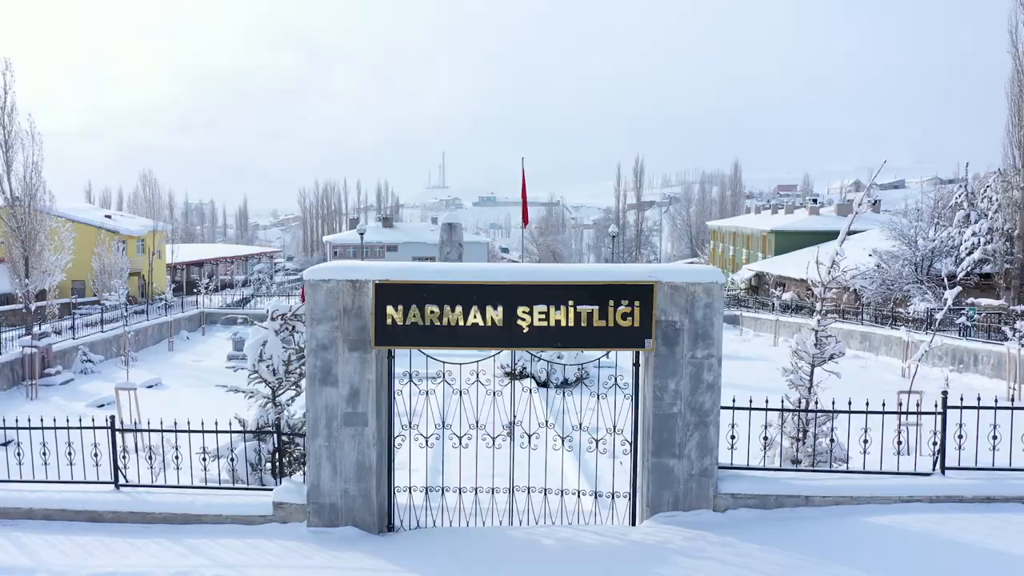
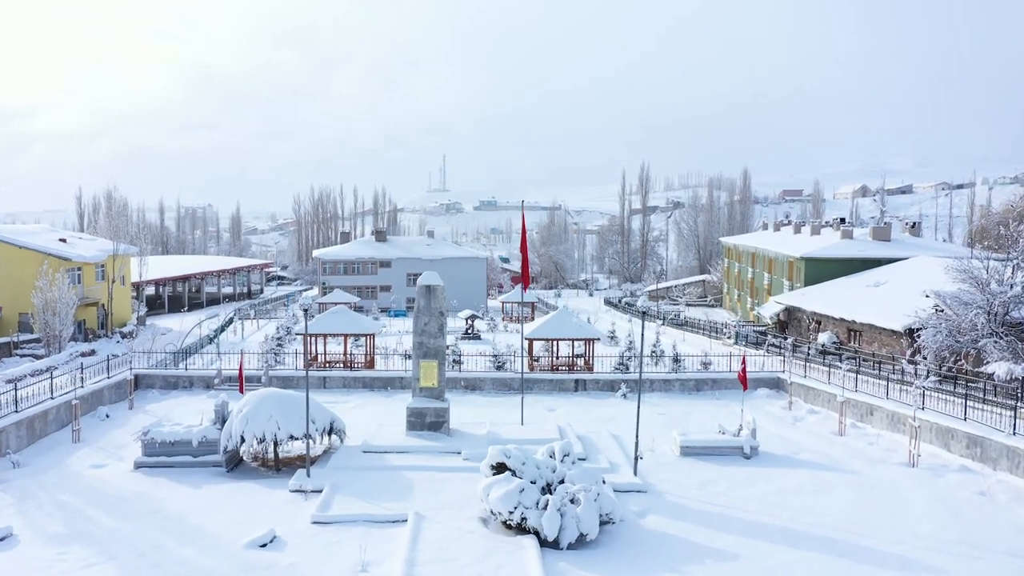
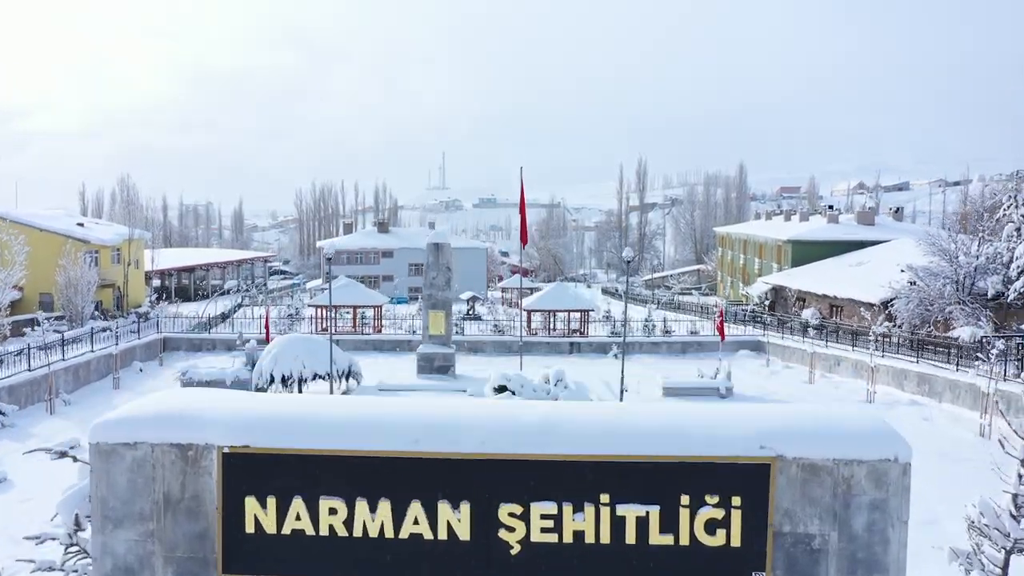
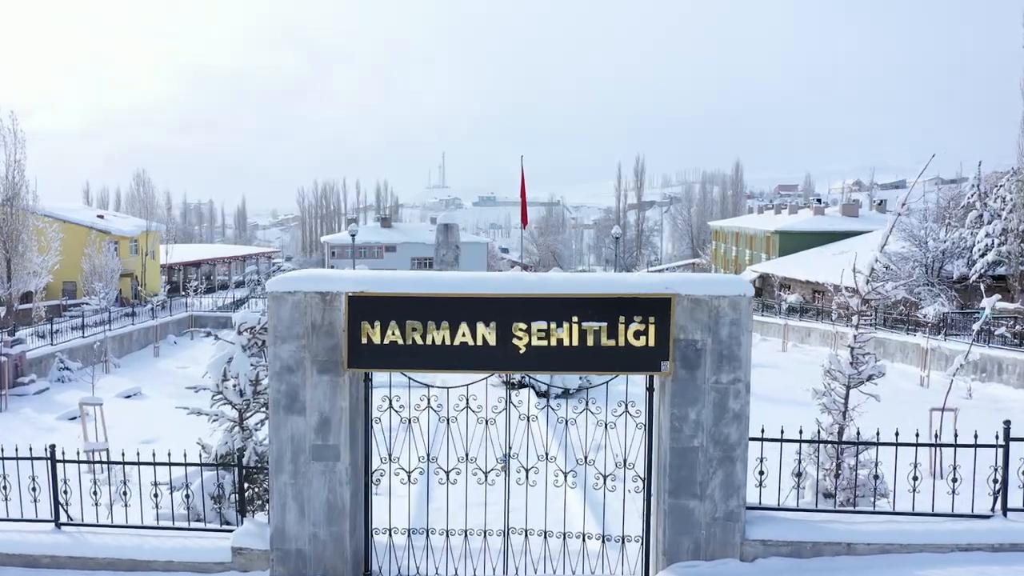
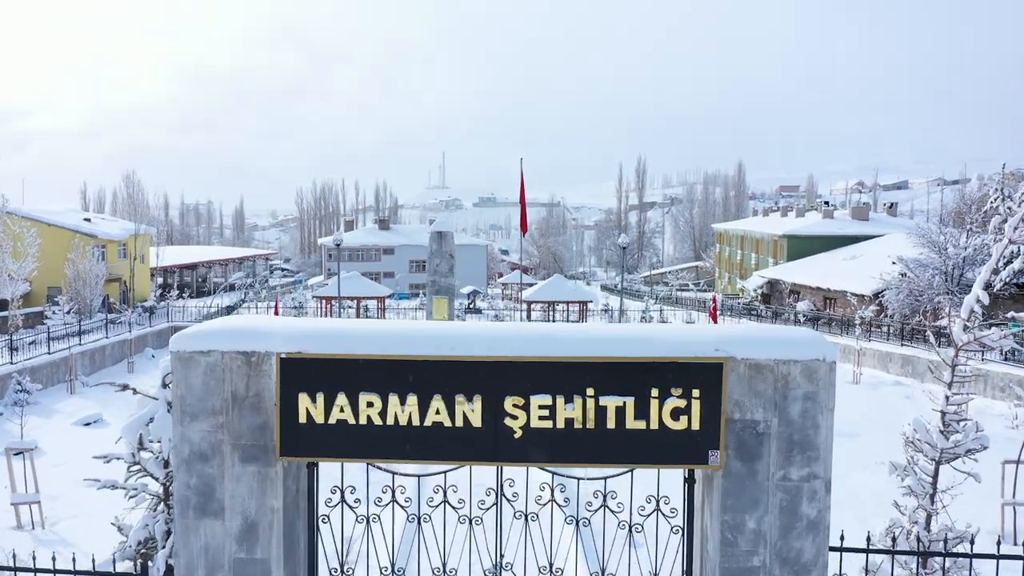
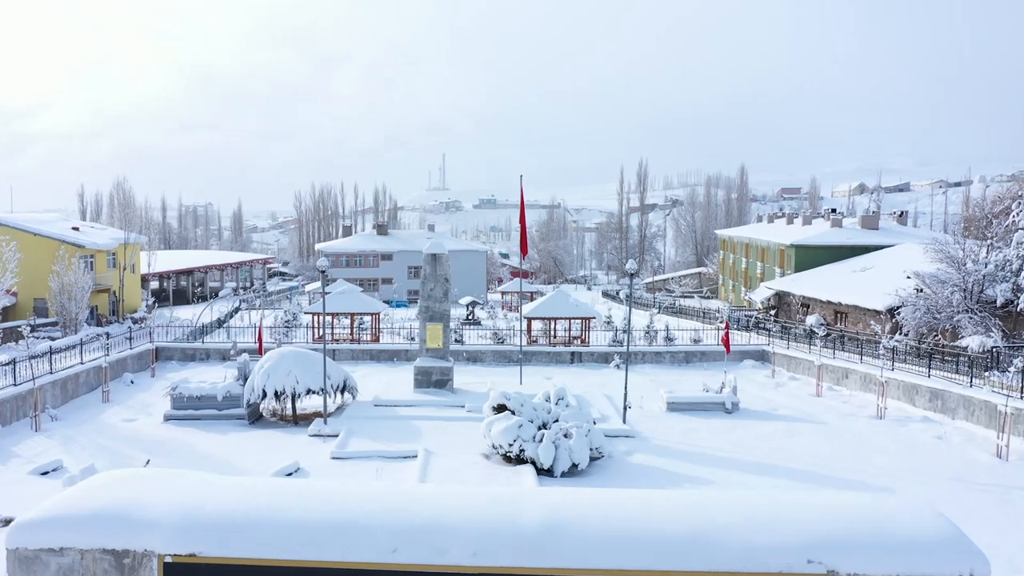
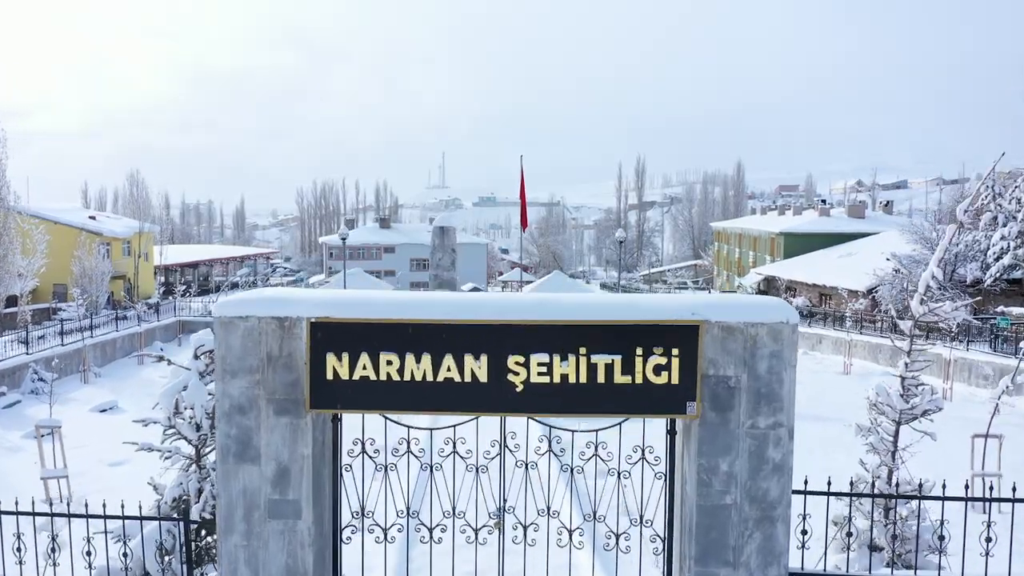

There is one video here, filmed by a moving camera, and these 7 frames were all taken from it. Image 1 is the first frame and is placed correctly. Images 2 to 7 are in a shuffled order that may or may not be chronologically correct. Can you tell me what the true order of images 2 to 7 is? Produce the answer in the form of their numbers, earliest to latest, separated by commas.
4, 7, 5, 3, 6, 2
